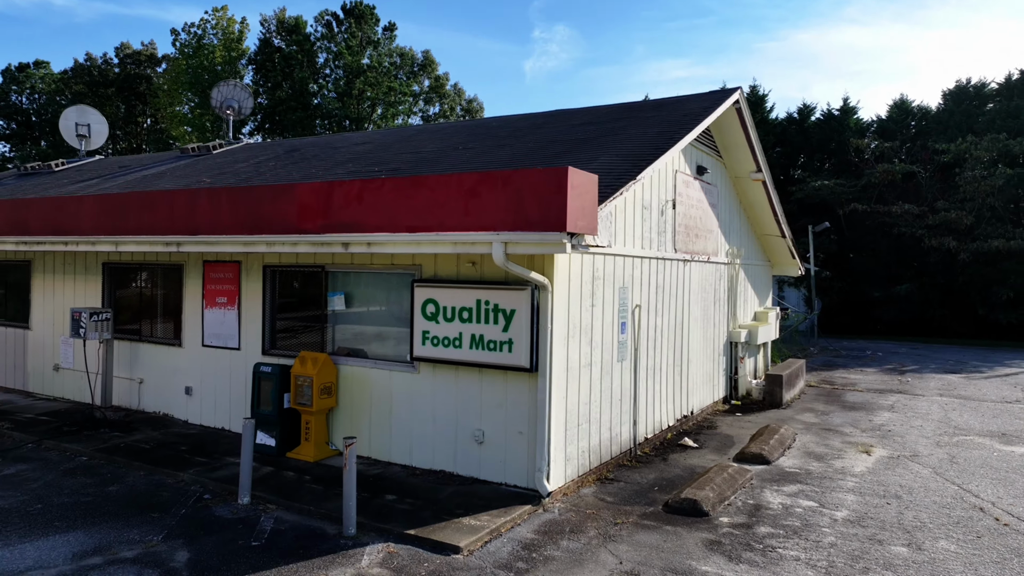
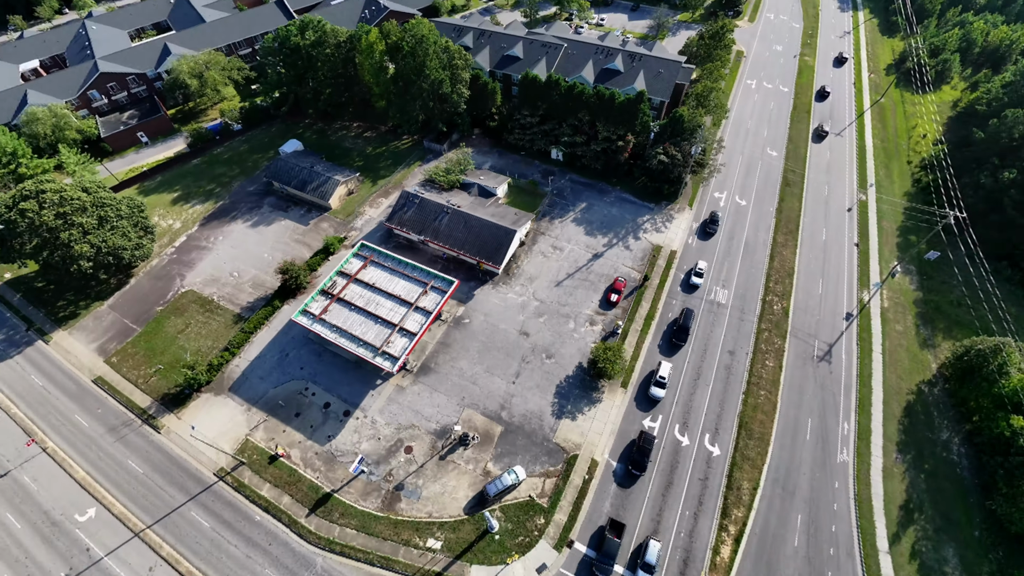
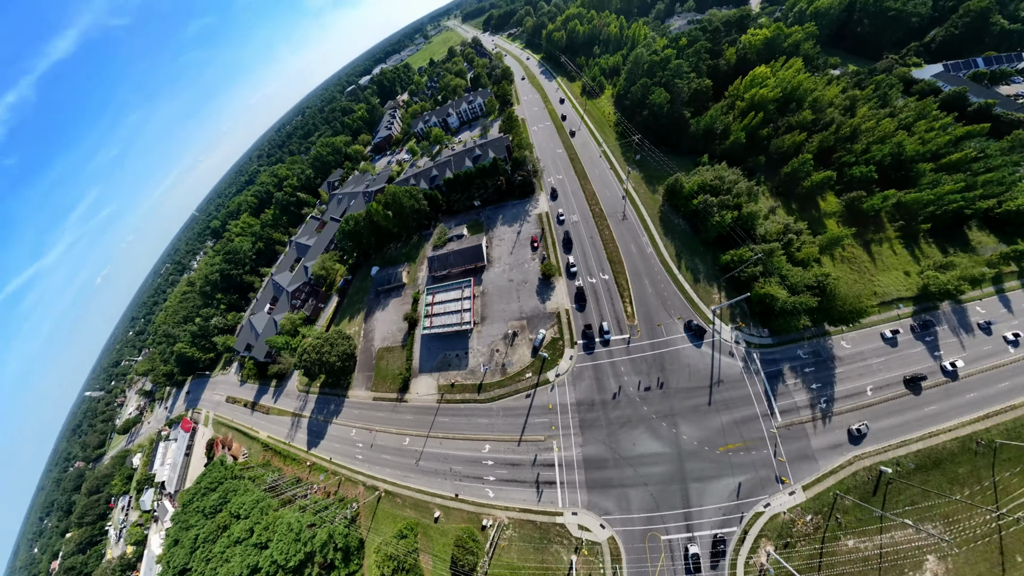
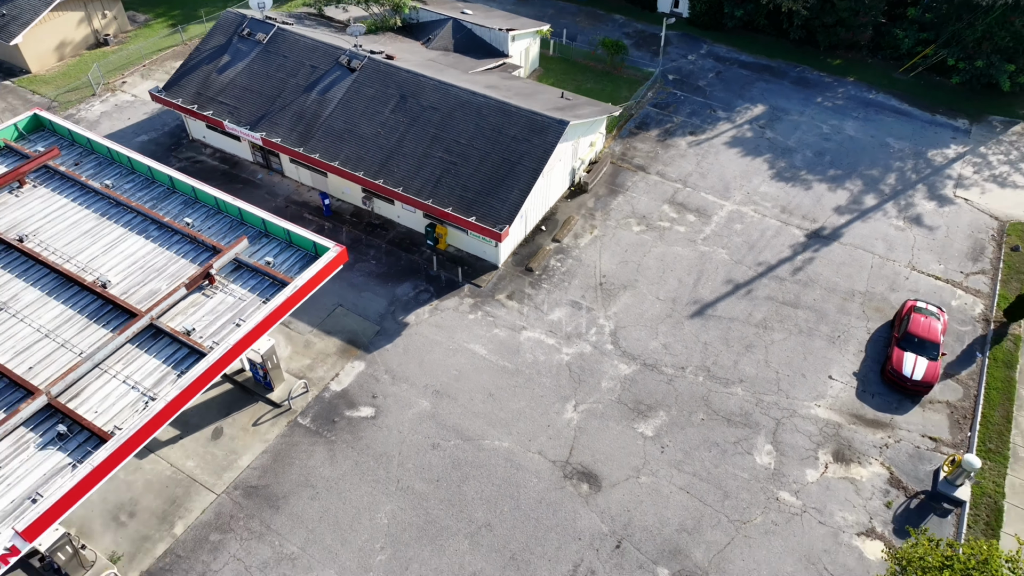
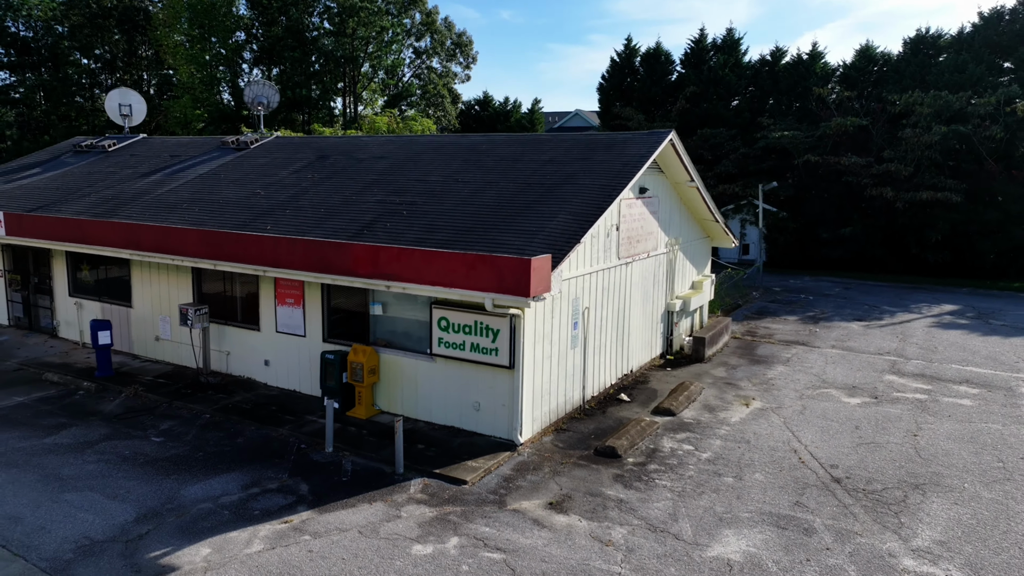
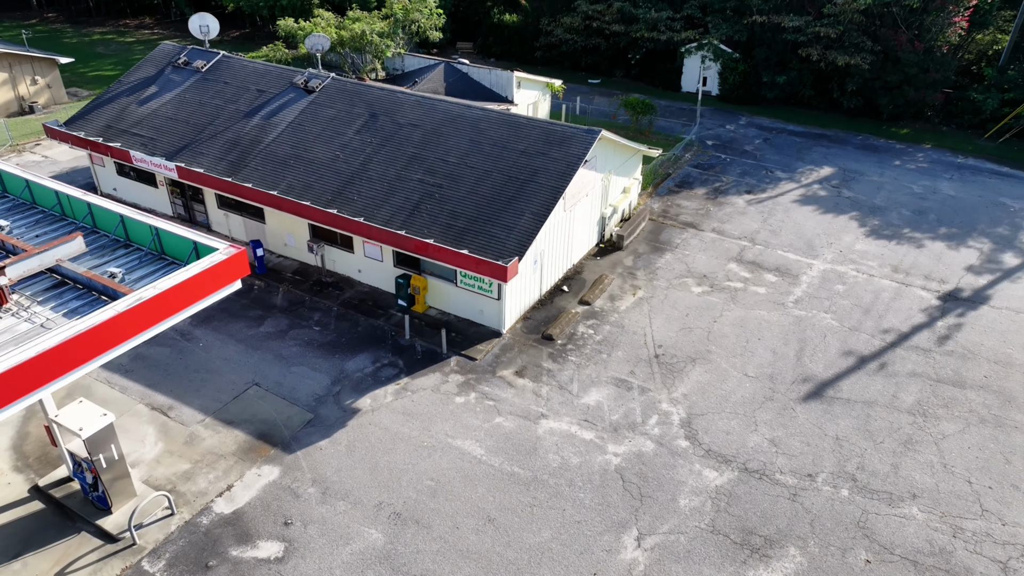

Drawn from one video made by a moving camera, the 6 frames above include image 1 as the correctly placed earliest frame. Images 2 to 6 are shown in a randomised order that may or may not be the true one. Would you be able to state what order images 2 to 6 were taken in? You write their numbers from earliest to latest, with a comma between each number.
5, 6, 4, 2, 3
